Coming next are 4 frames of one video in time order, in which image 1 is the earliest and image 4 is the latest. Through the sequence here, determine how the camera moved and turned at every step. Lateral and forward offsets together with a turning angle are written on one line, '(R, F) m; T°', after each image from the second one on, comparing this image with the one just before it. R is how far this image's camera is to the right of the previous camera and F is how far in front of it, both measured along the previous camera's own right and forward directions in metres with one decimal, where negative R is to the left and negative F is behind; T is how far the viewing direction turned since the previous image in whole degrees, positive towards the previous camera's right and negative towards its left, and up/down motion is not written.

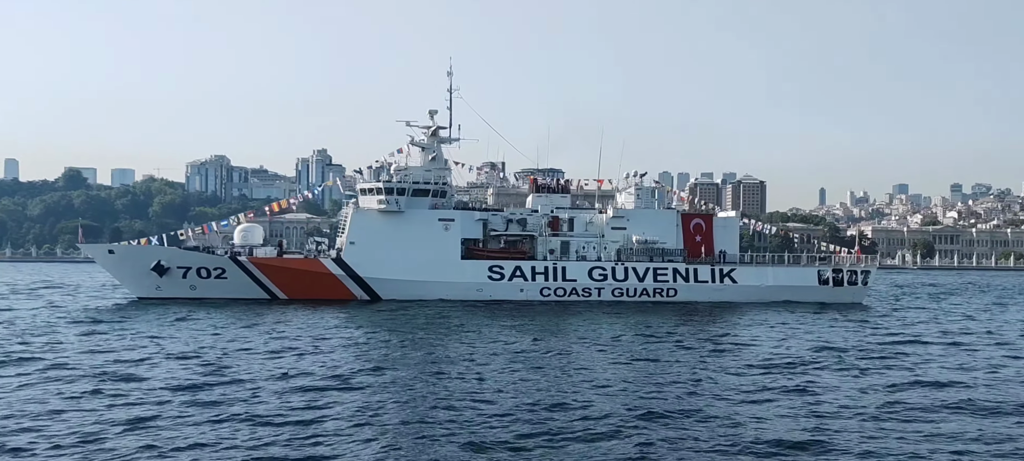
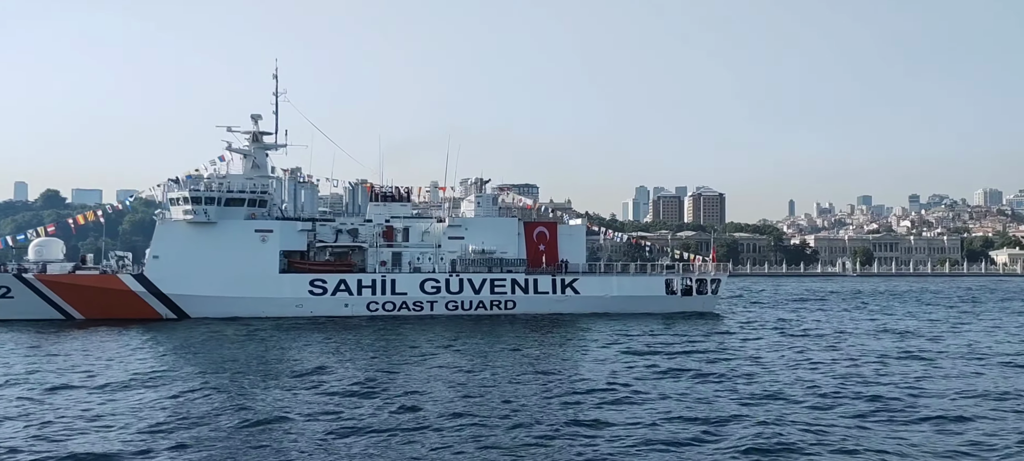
(+7.0, +0.8) m; -3°
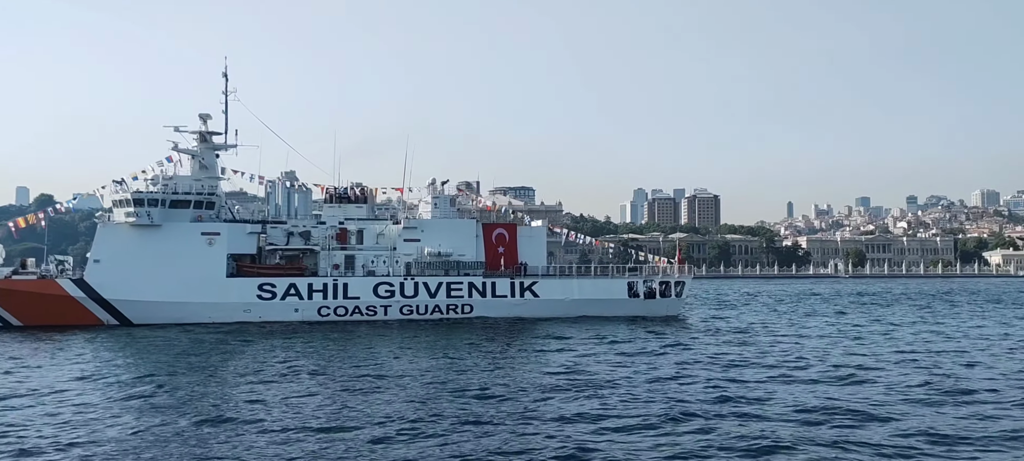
(+1.8, +0.9) m; -1°
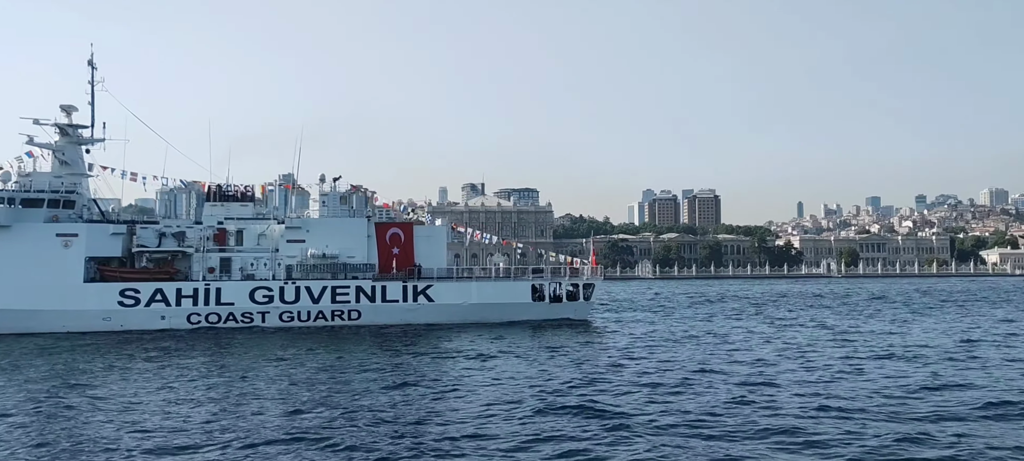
(+4.5, +3.0) m; -3°
